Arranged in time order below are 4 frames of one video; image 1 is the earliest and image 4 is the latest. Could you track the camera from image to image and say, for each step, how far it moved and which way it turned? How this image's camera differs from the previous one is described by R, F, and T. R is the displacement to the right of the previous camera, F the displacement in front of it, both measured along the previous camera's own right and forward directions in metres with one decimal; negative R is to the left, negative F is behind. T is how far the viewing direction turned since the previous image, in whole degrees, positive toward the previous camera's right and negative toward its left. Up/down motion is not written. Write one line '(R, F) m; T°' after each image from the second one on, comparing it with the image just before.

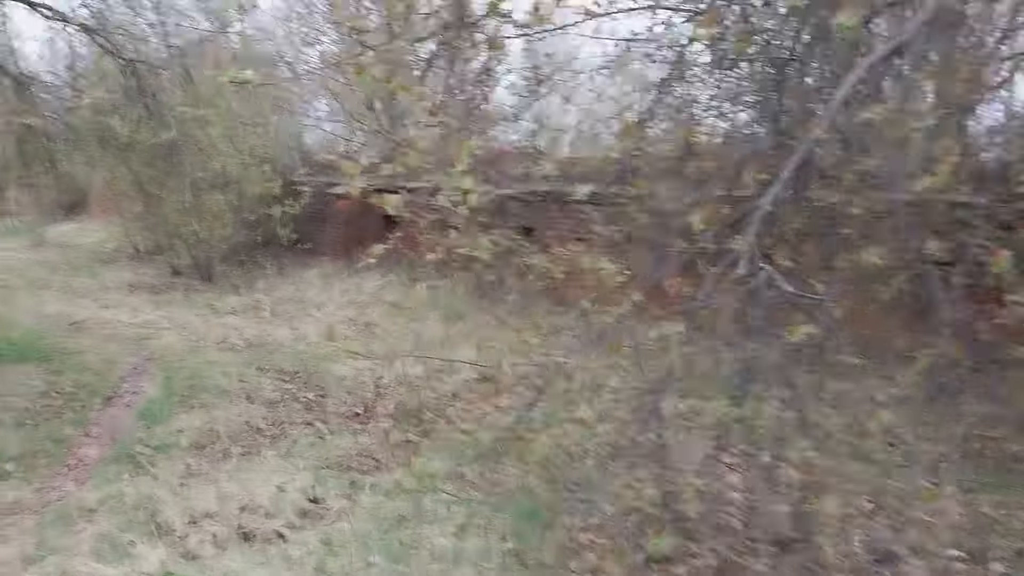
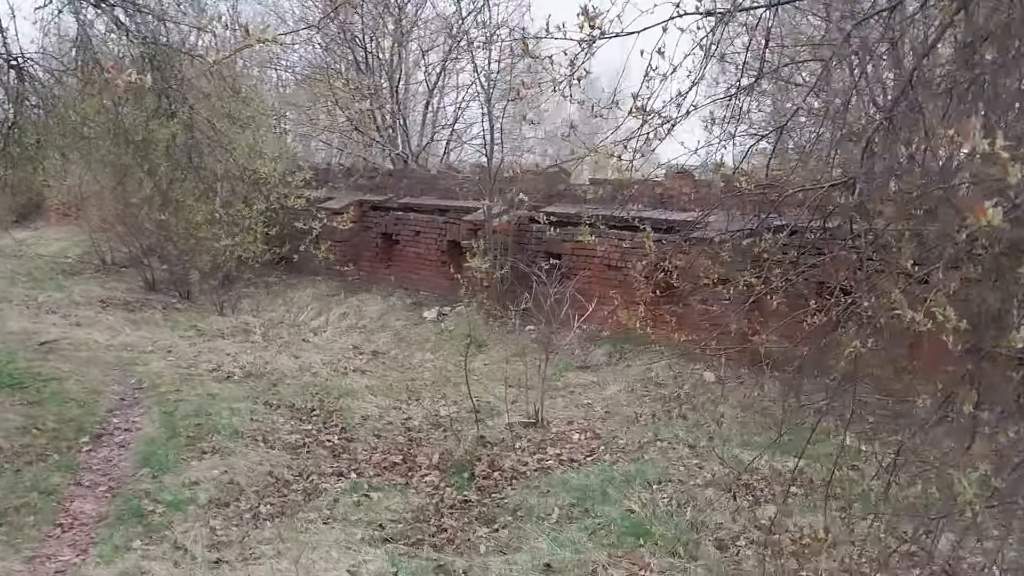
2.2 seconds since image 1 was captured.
(-0.7, +0.6) m; +3°
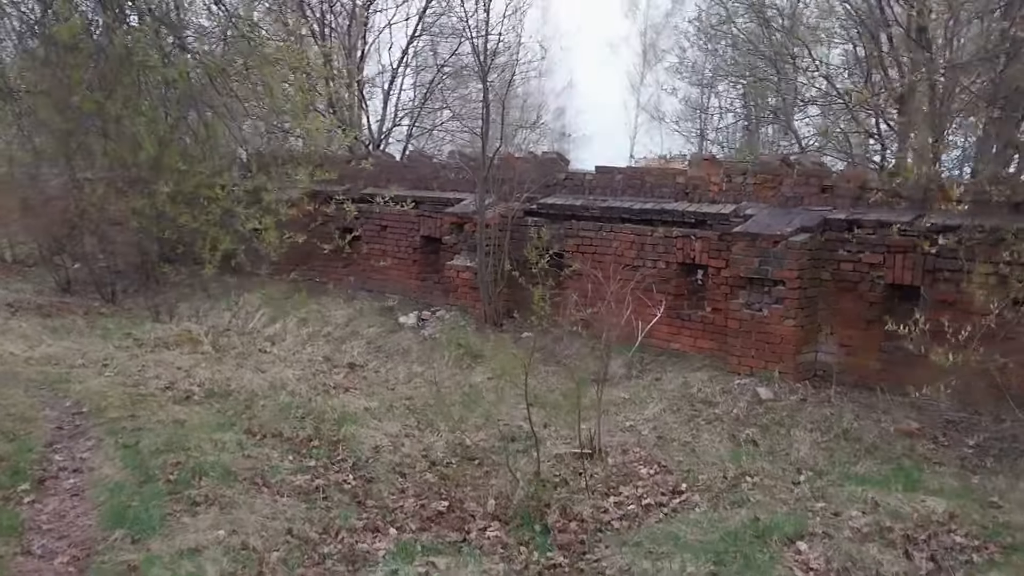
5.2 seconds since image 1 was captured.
(-0.8, +0.9) m; +6°
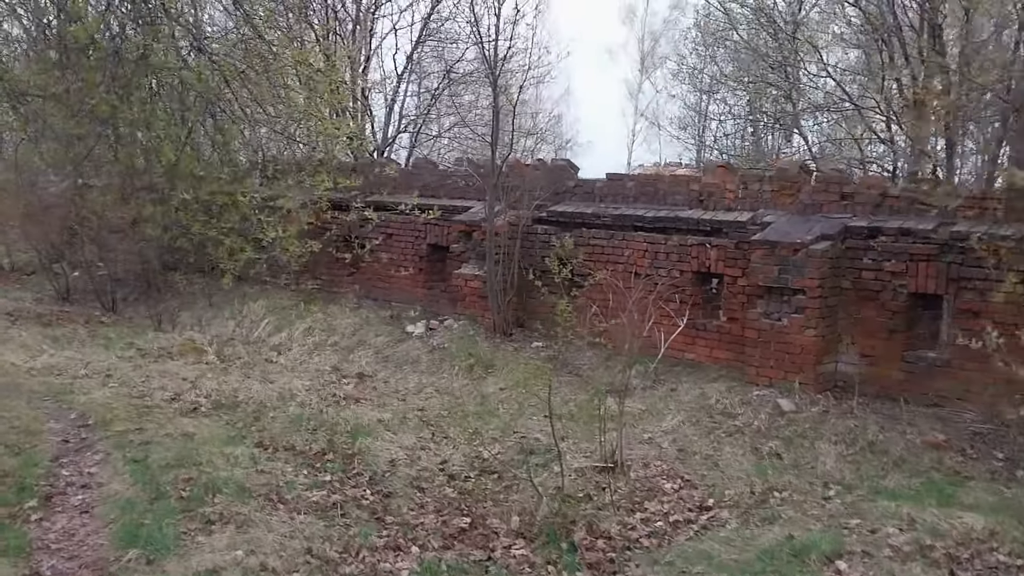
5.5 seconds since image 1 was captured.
(-0.1, +0.1) m; 0°
